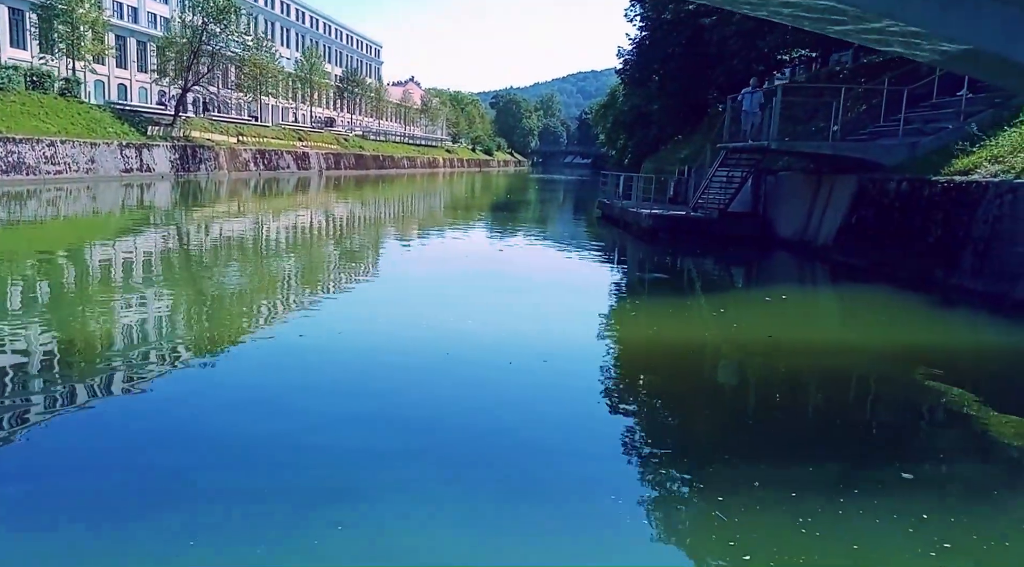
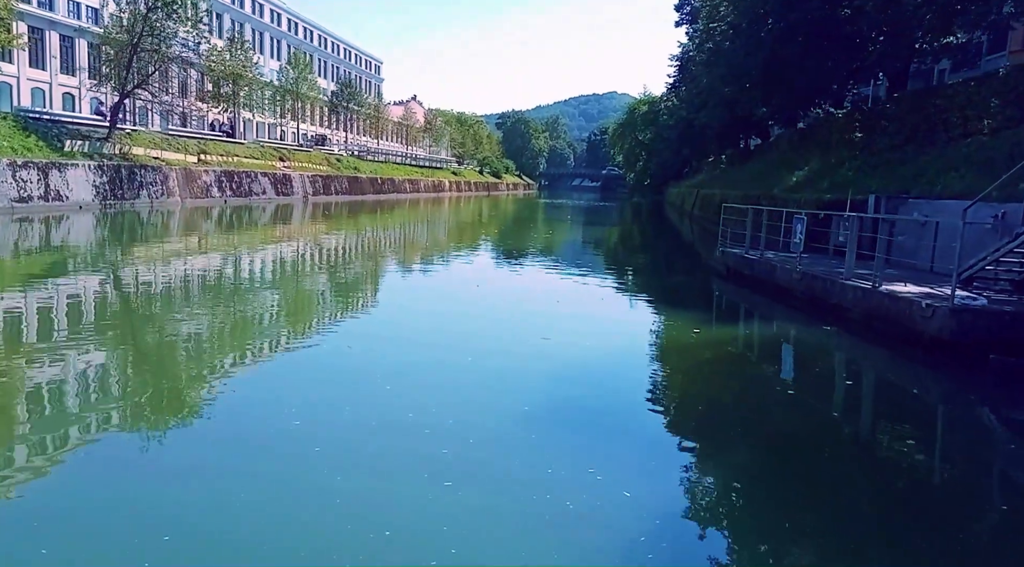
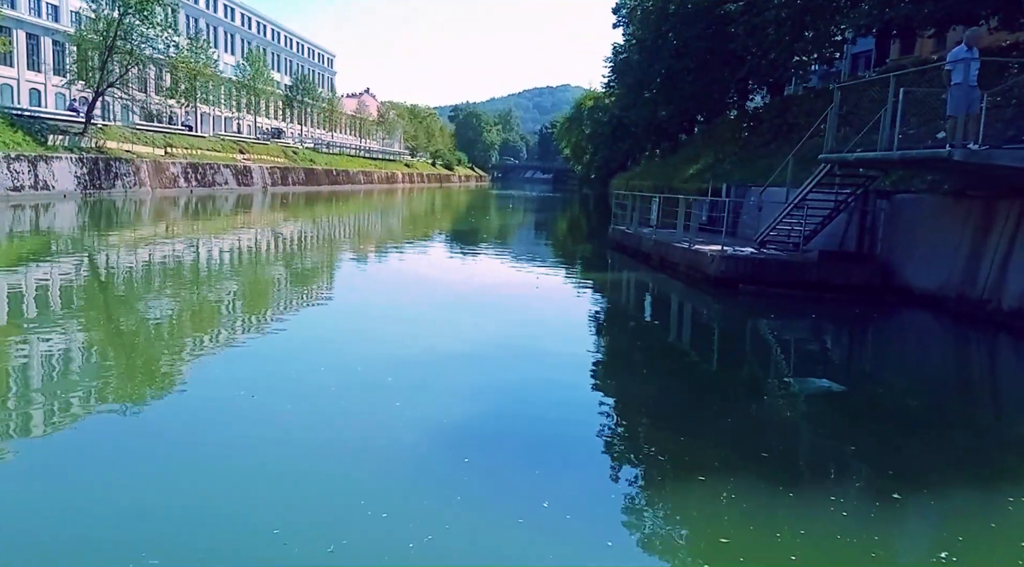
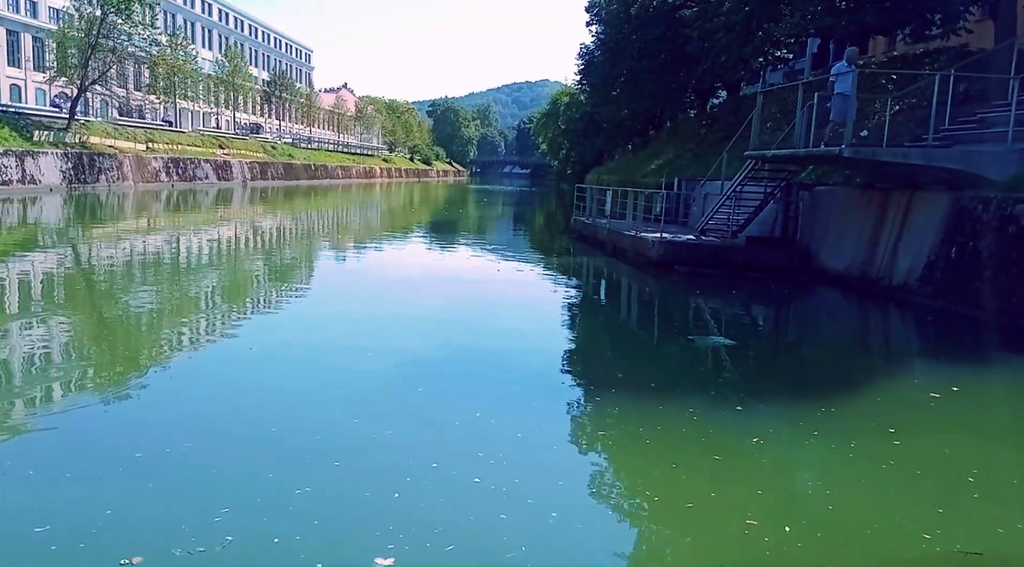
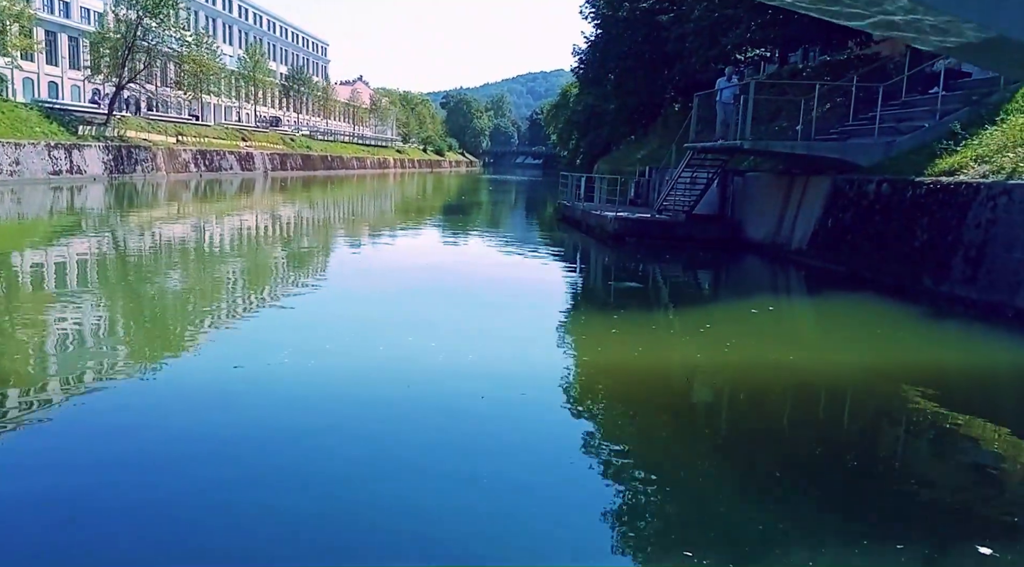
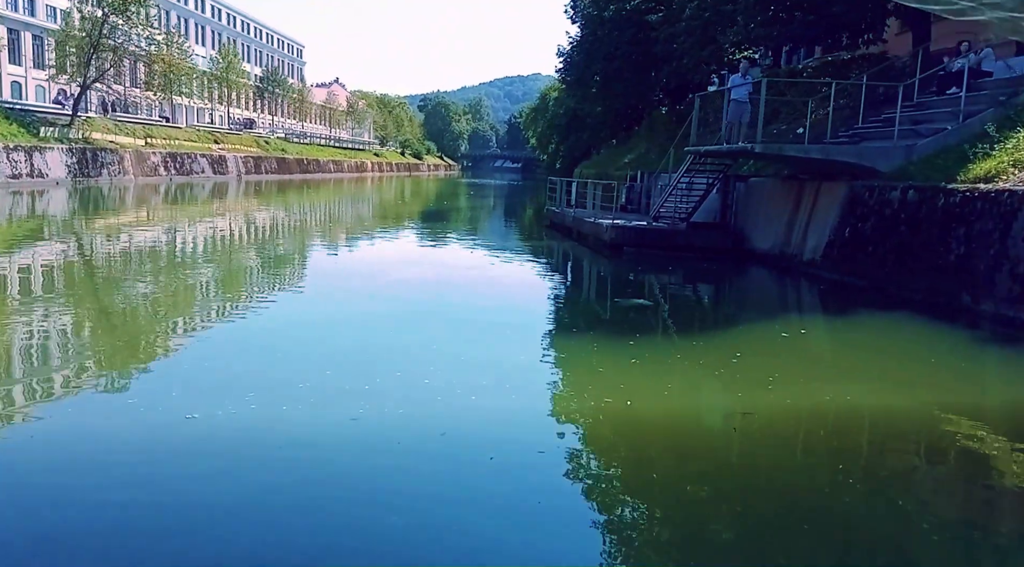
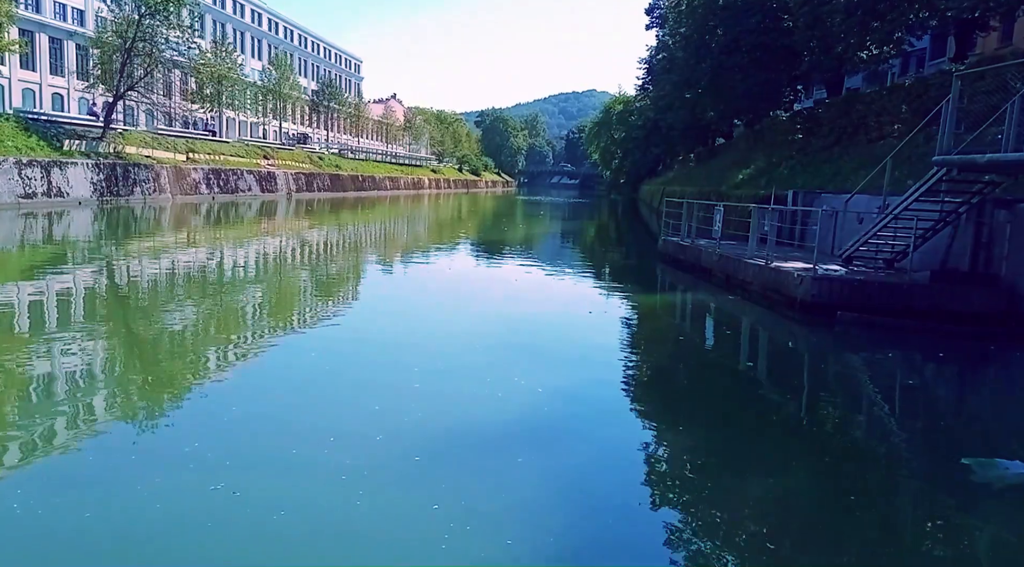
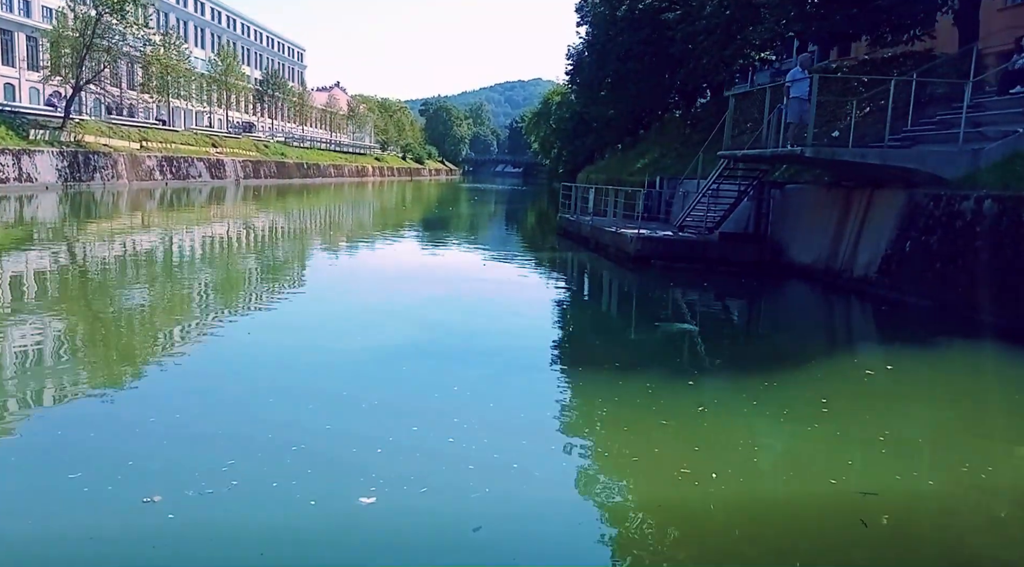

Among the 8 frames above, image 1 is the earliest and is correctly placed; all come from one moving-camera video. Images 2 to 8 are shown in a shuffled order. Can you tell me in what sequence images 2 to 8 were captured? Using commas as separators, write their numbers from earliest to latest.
5, 6, 8, 4, 3, 7, 2
